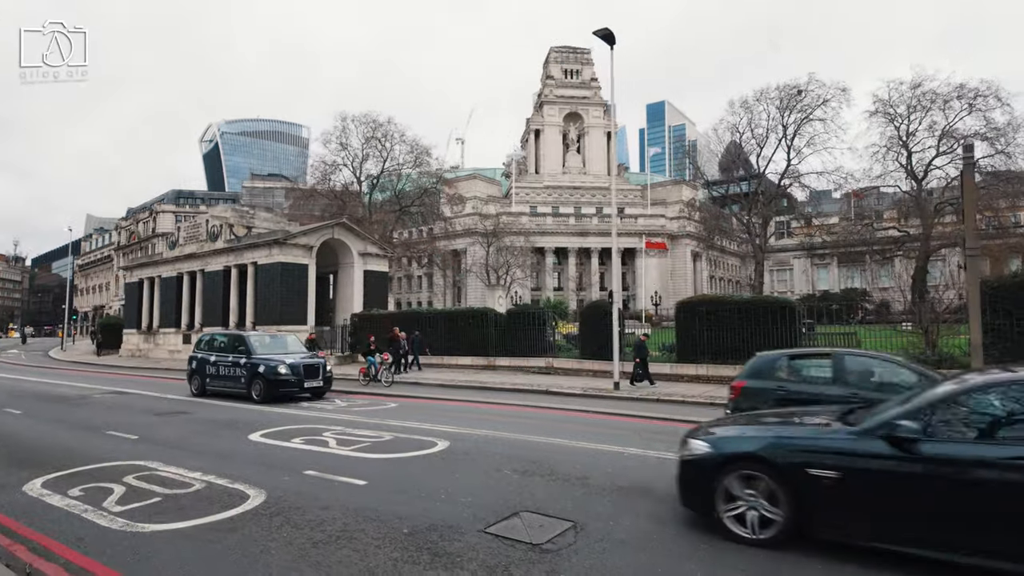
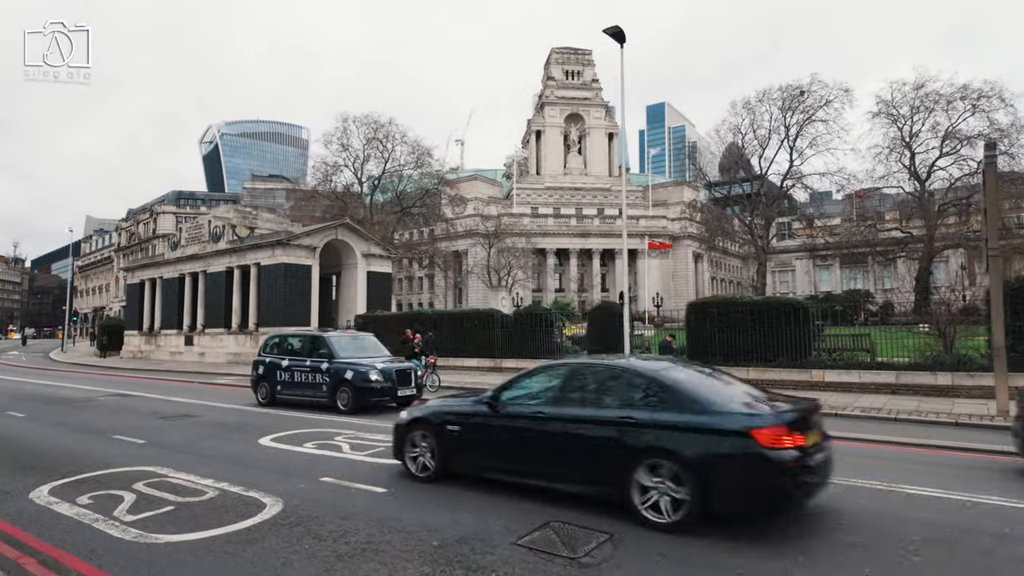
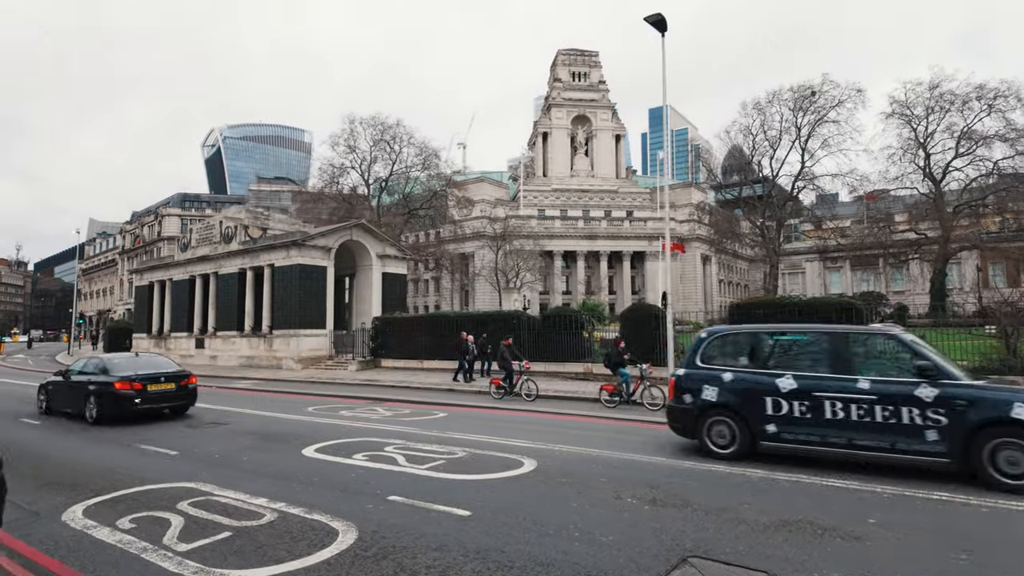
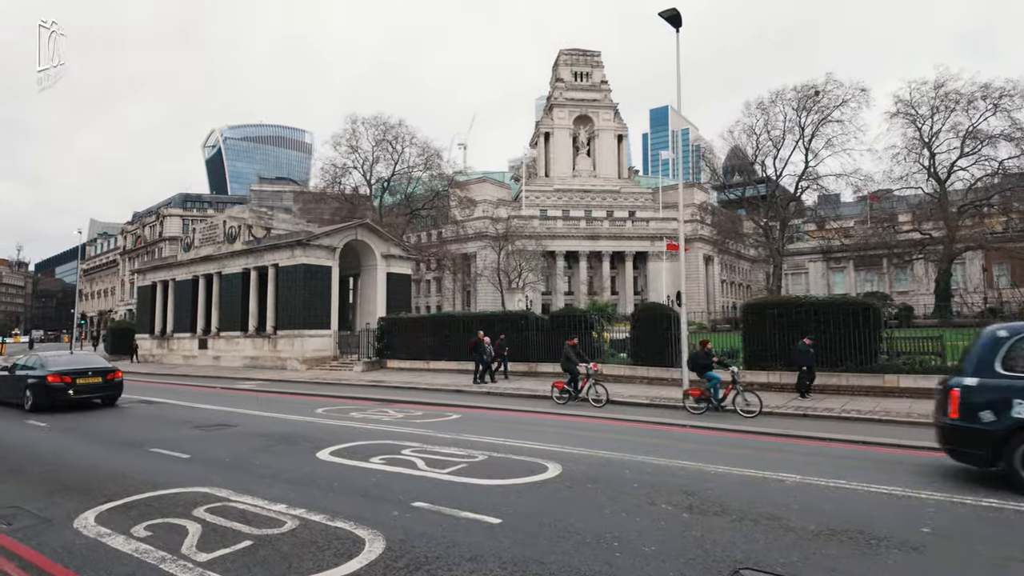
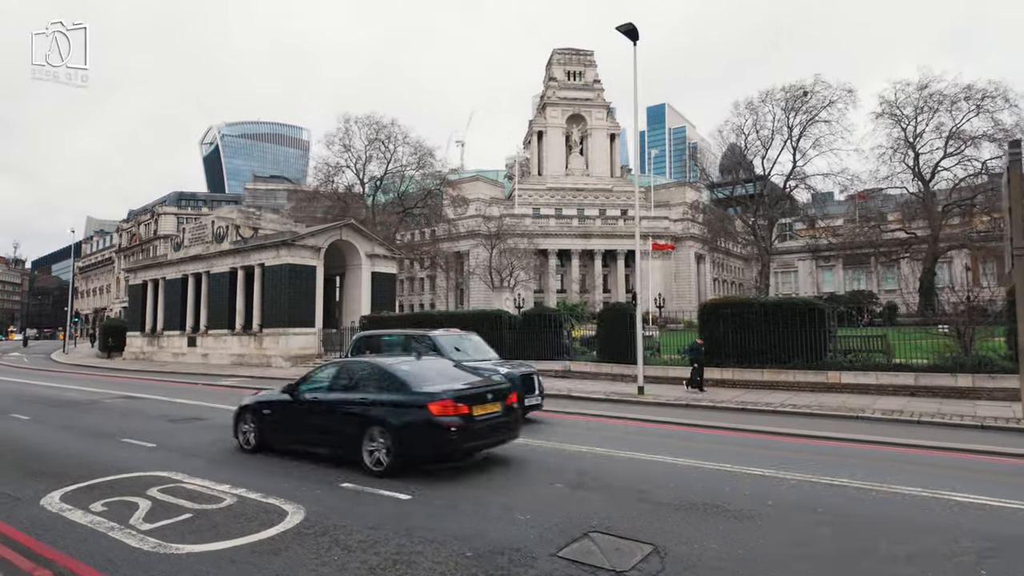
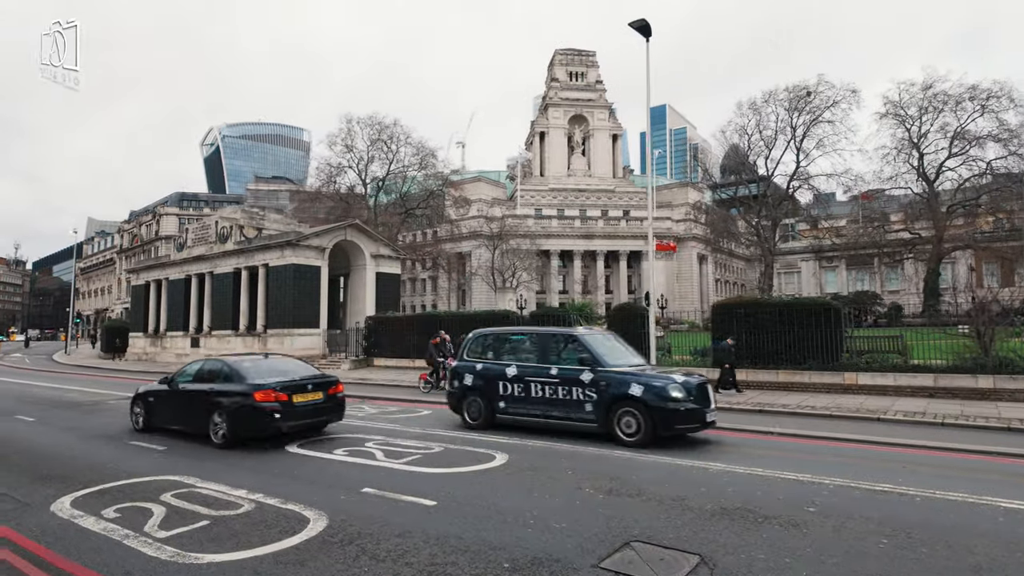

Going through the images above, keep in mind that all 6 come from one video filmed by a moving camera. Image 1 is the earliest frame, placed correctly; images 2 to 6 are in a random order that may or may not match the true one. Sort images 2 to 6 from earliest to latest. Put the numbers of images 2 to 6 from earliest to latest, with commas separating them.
2, 5, 6, 3, 4
